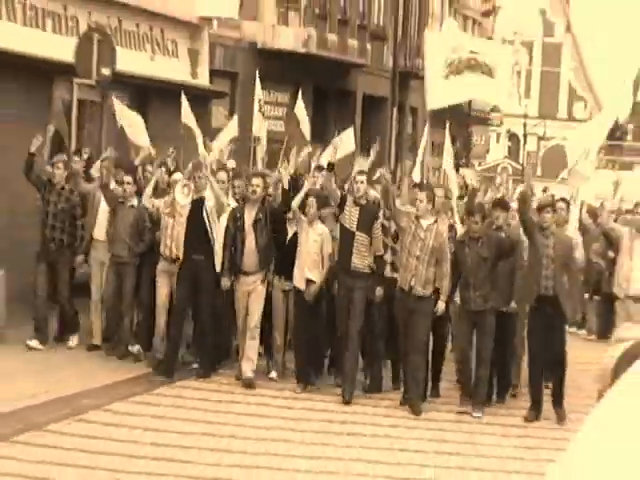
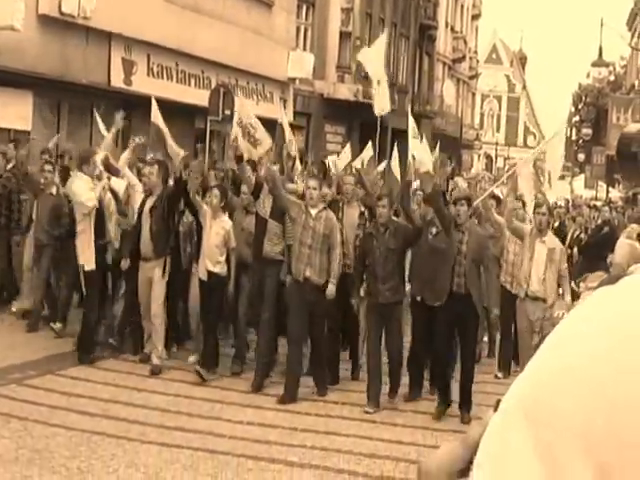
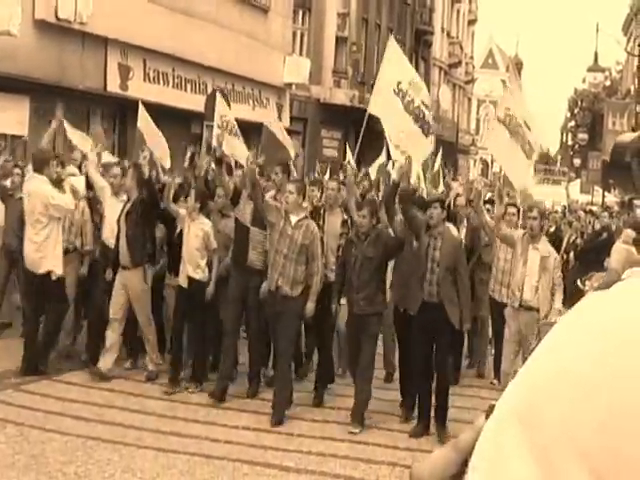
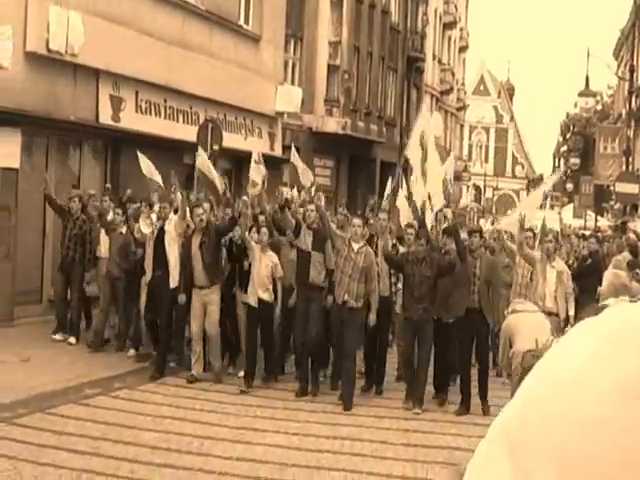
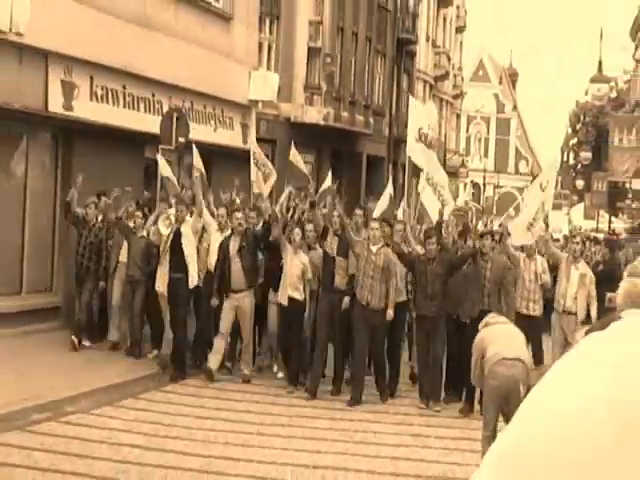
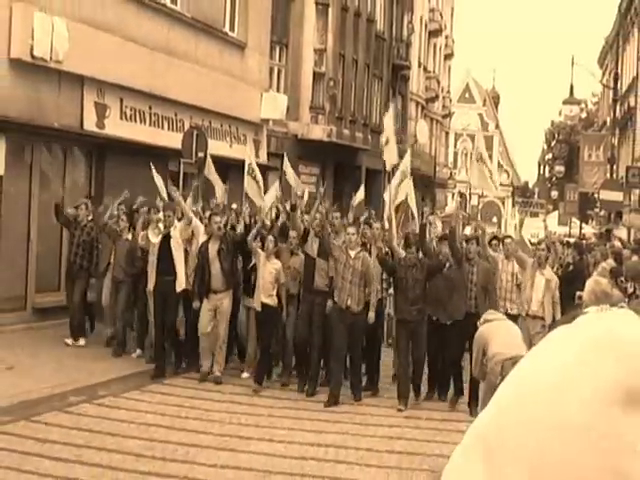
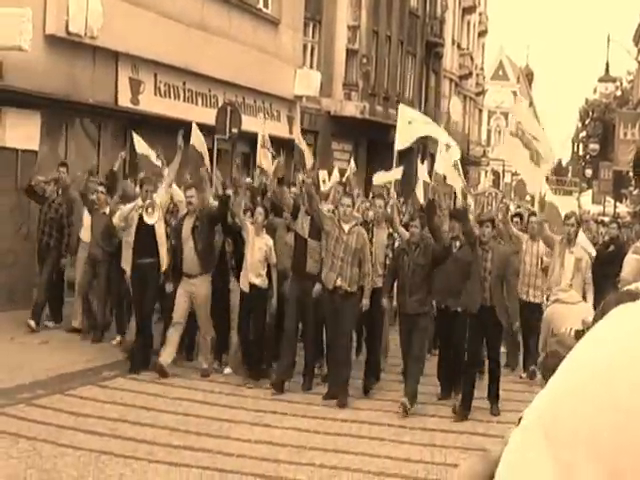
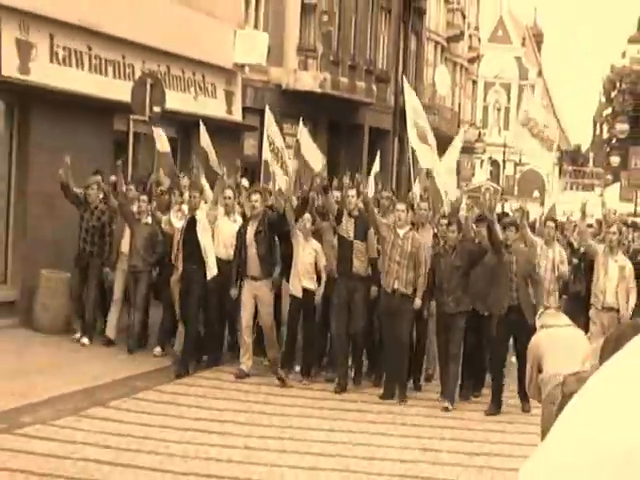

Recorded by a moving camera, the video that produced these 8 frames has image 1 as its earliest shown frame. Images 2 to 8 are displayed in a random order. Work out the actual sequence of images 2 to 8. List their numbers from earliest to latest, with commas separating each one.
8, 5, 6, 4, 7, 2, 3
